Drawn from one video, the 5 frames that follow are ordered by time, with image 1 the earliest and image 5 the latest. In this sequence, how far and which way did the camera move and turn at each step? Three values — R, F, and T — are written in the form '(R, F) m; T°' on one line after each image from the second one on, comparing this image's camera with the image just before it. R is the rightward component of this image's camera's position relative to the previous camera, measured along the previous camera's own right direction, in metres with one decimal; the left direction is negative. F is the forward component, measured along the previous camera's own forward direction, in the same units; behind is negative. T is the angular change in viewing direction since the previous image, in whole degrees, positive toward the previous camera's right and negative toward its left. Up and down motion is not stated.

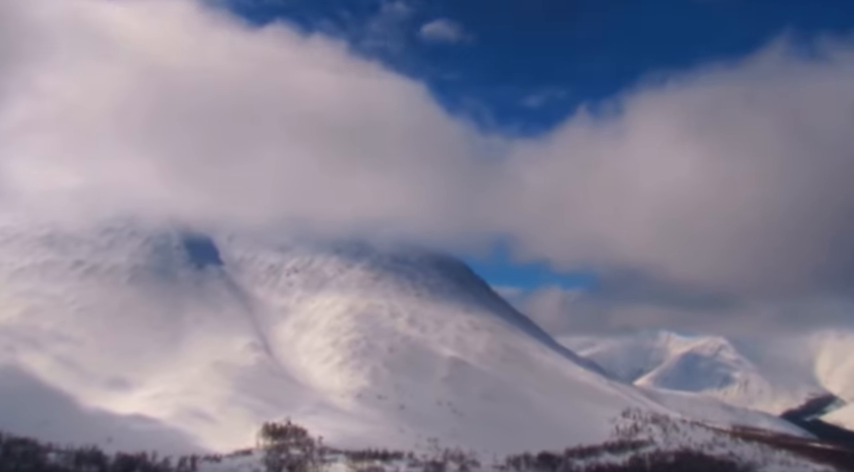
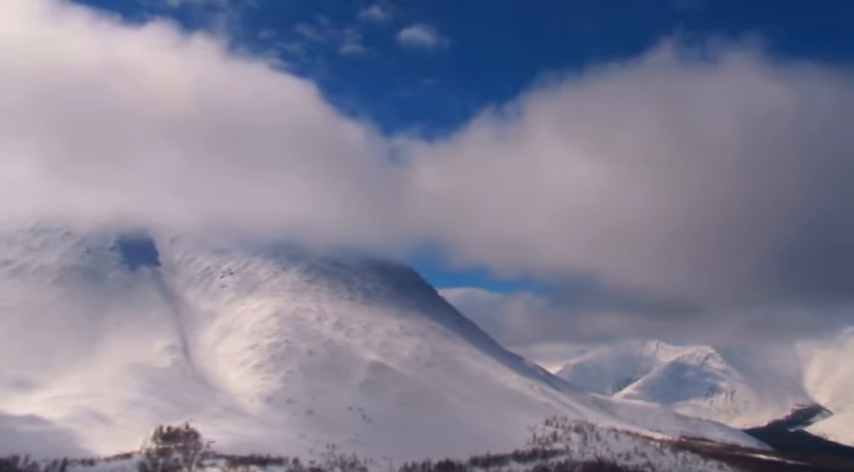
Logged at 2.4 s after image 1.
(+26.0, +3.6) m; -1°
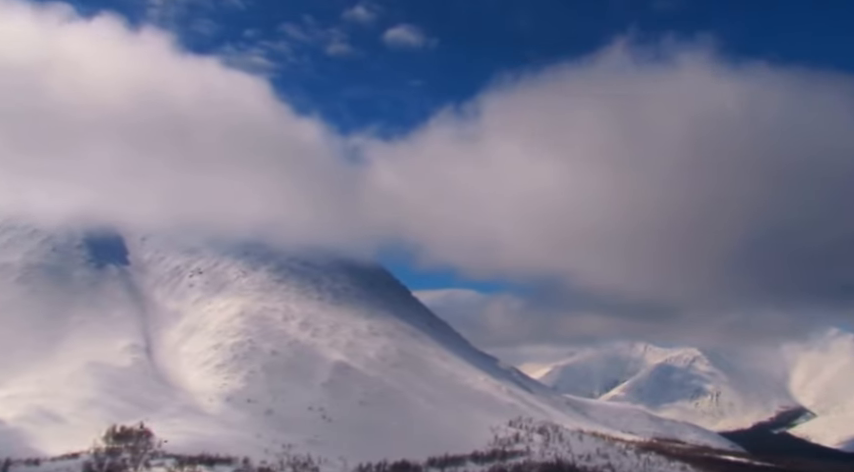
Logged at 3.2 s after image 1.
(+9.1, +0.9) m; 0°
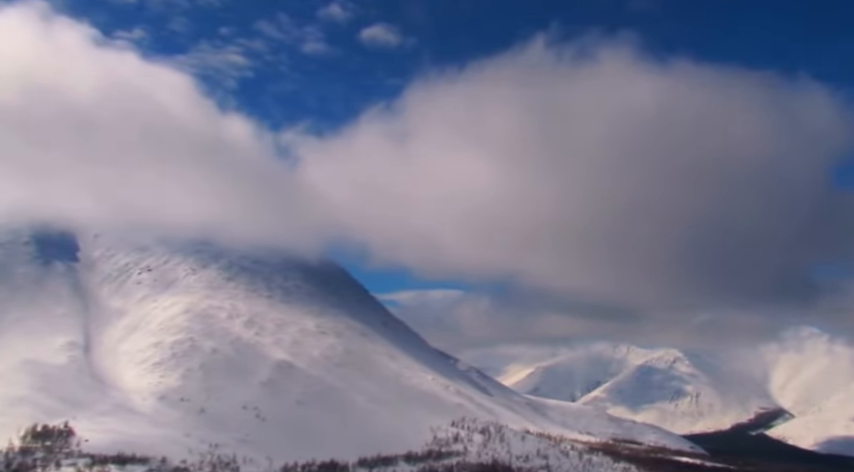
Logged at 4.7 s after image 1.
(+15.2, +2.7) m; 0°
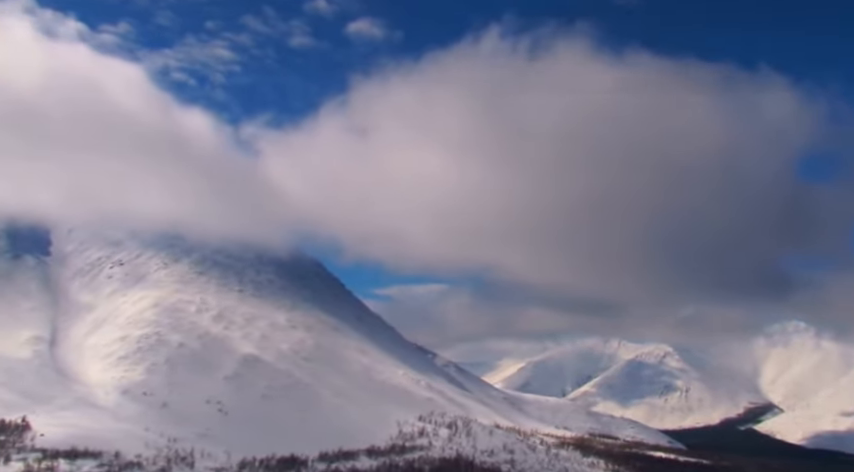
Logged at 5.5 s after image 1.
(+9.0, +1.1) m; 0°
